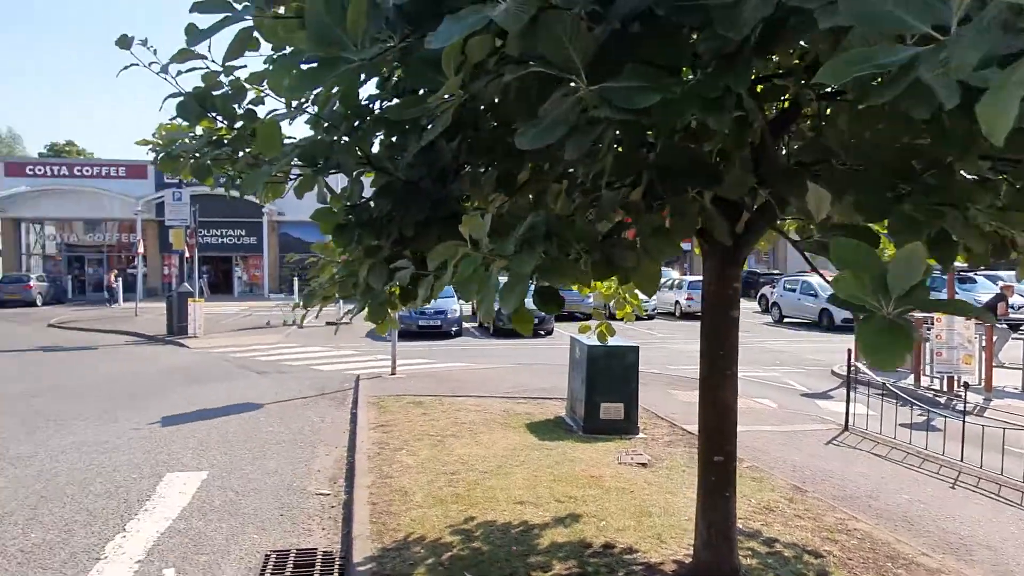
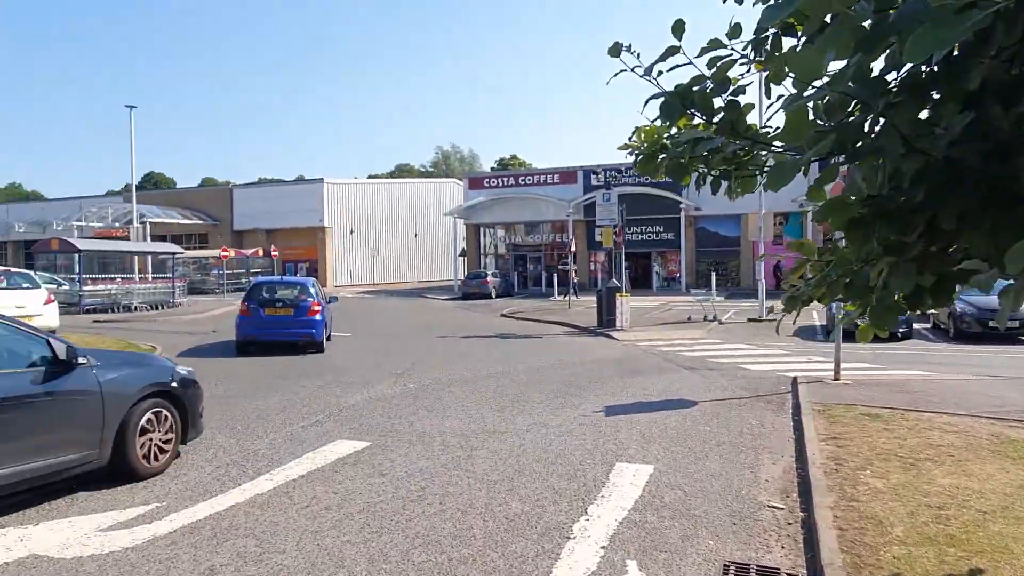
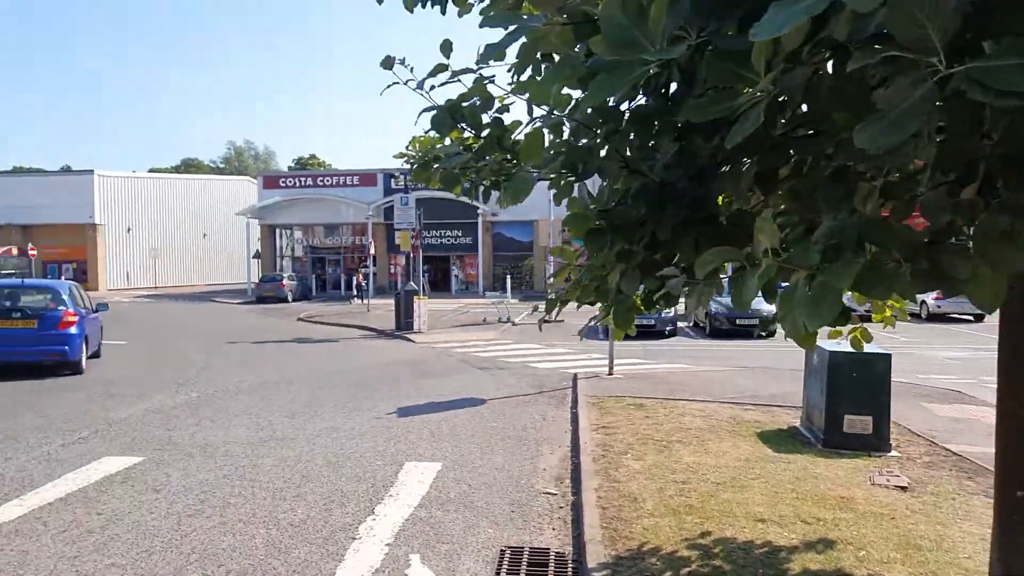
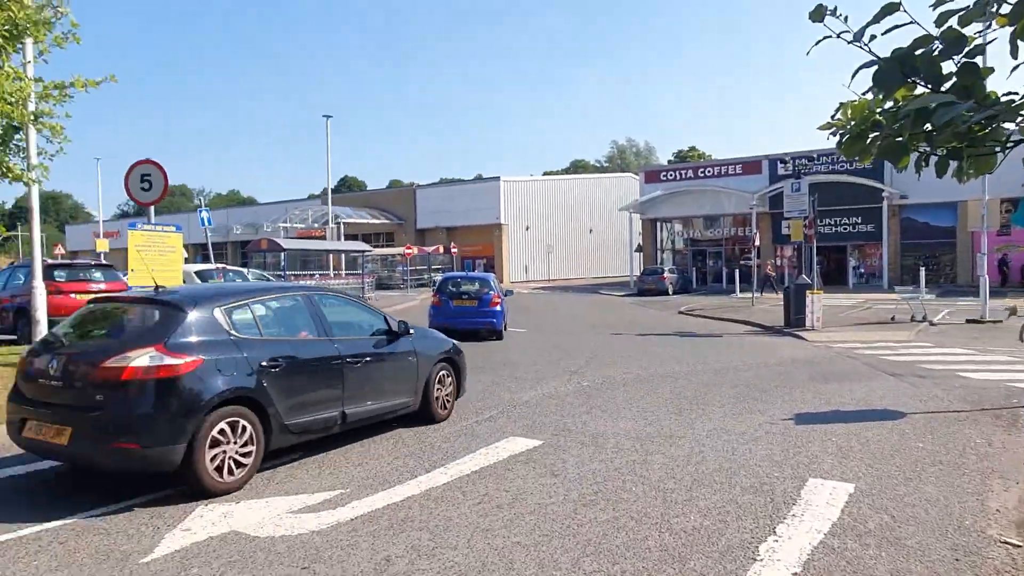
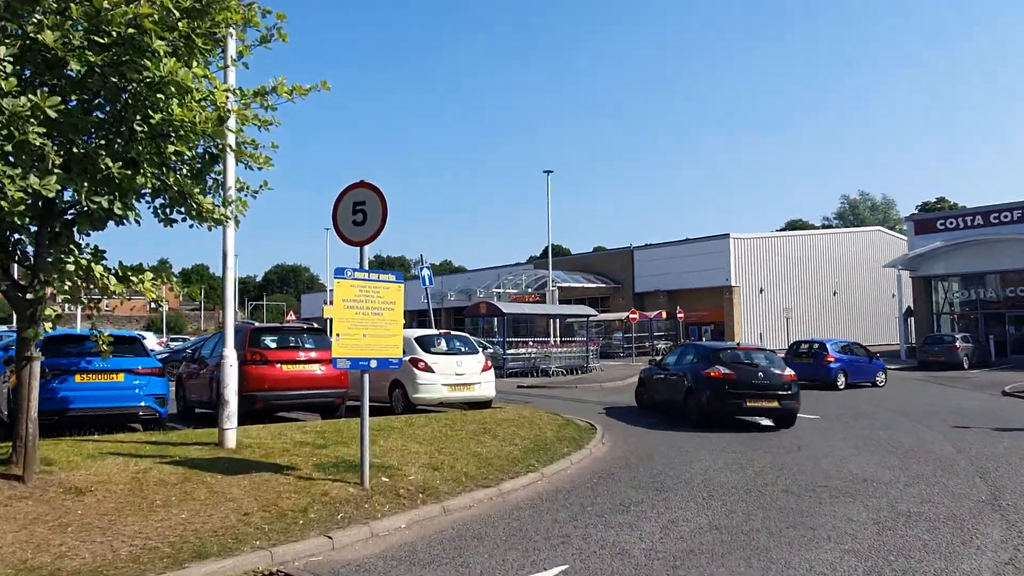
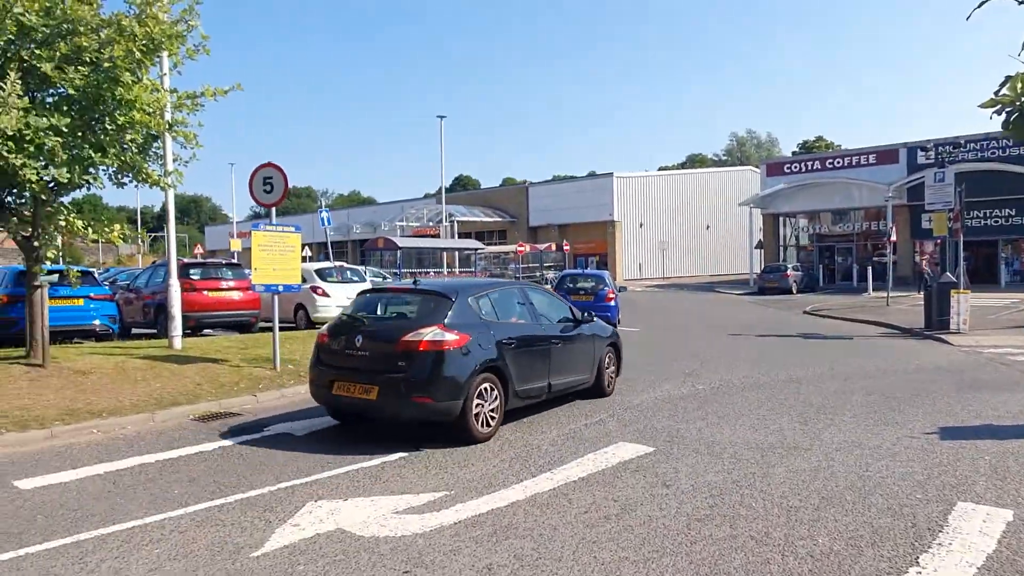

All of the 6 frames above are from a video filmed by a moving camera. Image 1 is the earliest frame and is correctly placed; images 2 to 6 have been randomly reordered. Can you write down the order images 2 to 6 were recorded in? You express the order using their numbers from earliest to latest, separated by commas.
3, 2, 4, 6, 5
